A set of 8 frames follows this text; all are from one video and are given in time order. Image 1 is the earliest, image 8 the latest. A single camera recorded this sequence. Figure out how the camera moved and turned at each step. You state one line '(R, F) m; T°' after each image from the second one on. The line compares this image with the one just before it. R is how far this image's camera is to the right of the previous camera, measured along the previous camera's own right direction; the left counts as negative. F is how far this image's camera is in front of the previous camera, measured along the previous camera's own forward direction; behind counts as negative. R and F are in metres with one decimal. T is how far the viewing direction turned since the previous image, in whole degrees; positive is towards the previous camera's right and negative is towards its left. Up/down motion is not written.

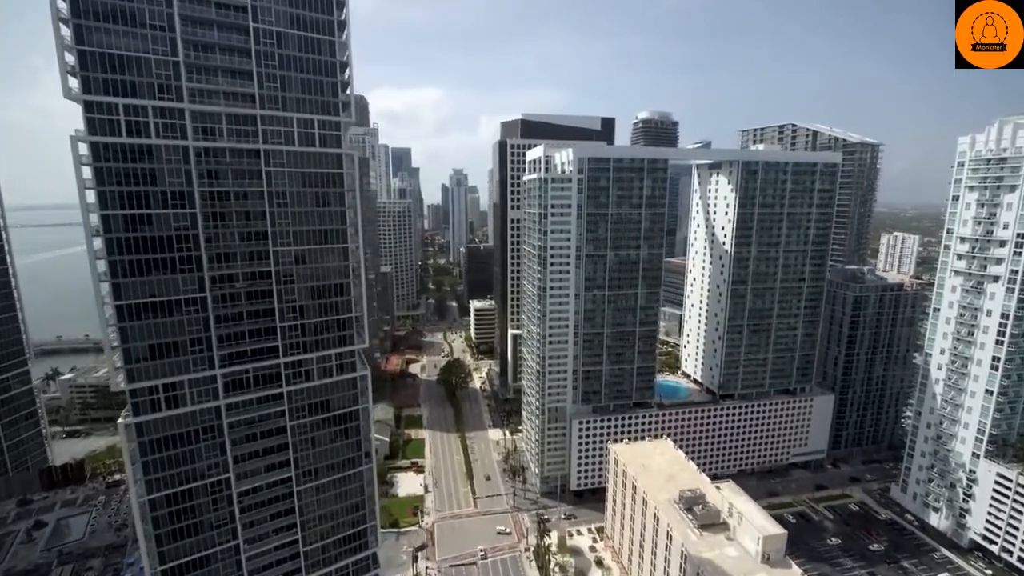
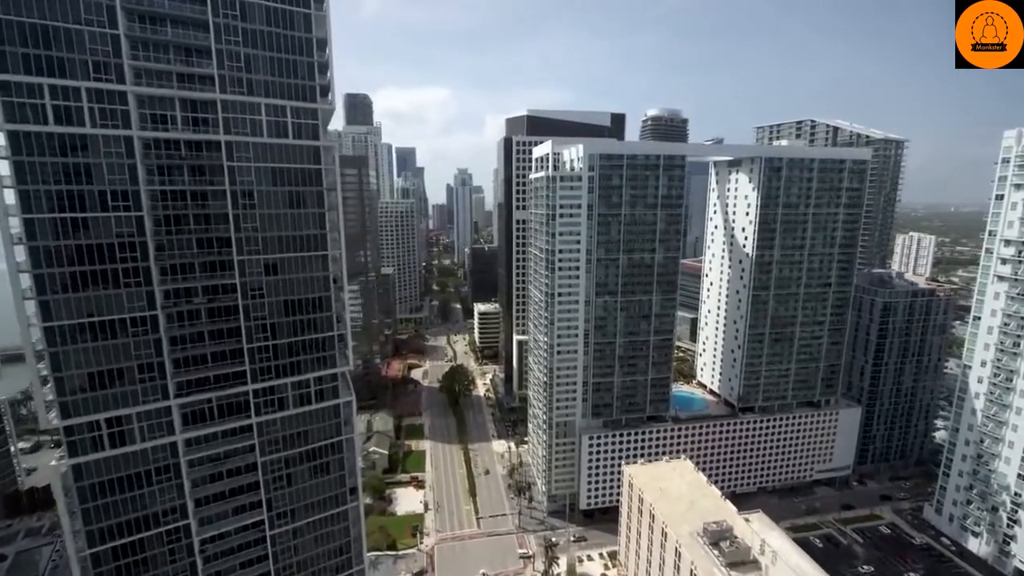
(-0.1, +4.9) m; -1°
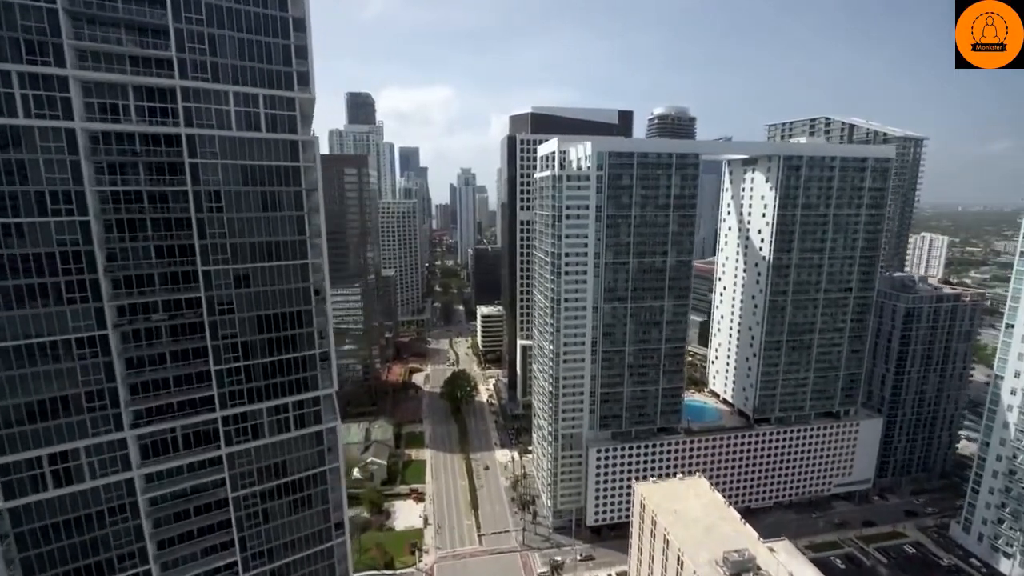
(0.0, +3.5) m; 0°
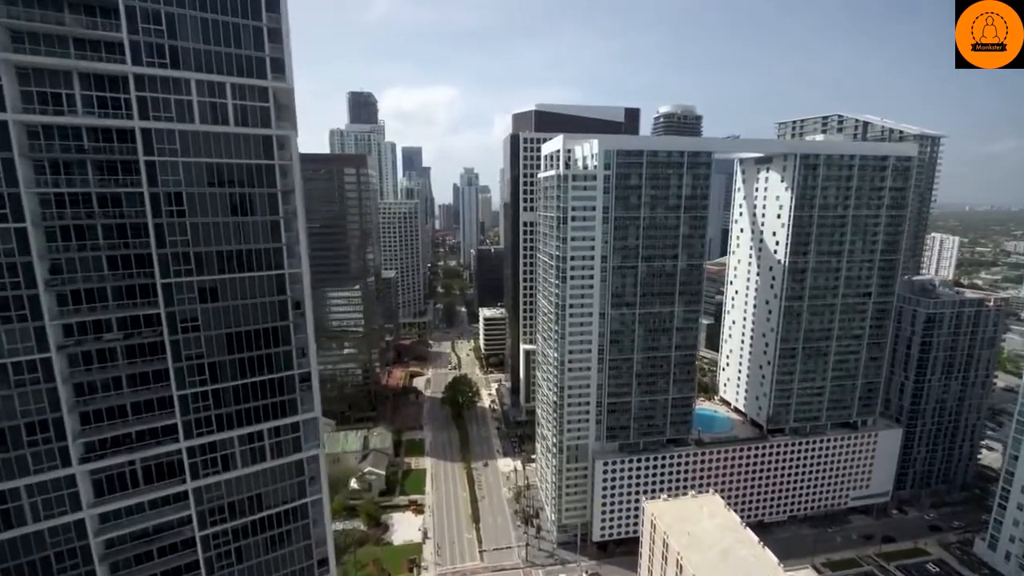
(+0.1, +3.0) m; 0°
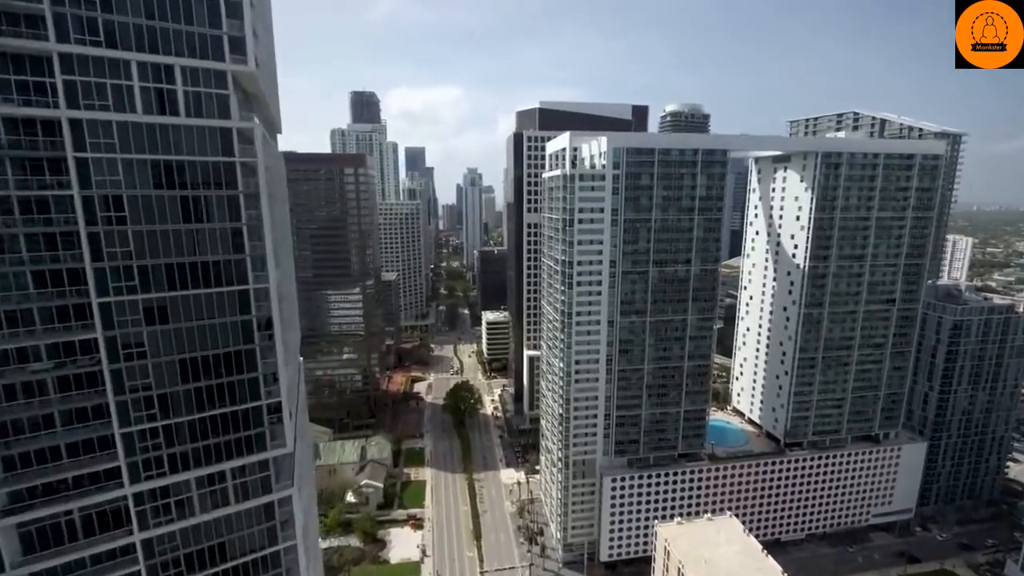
(+0.1, +3.4) m; 0°
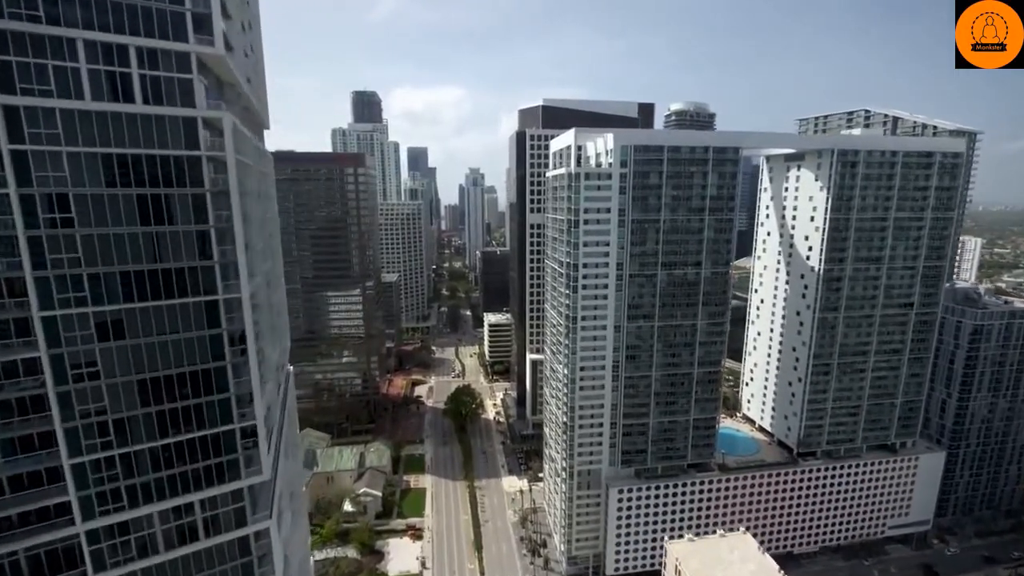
(0.0, +2.3) m; 0°
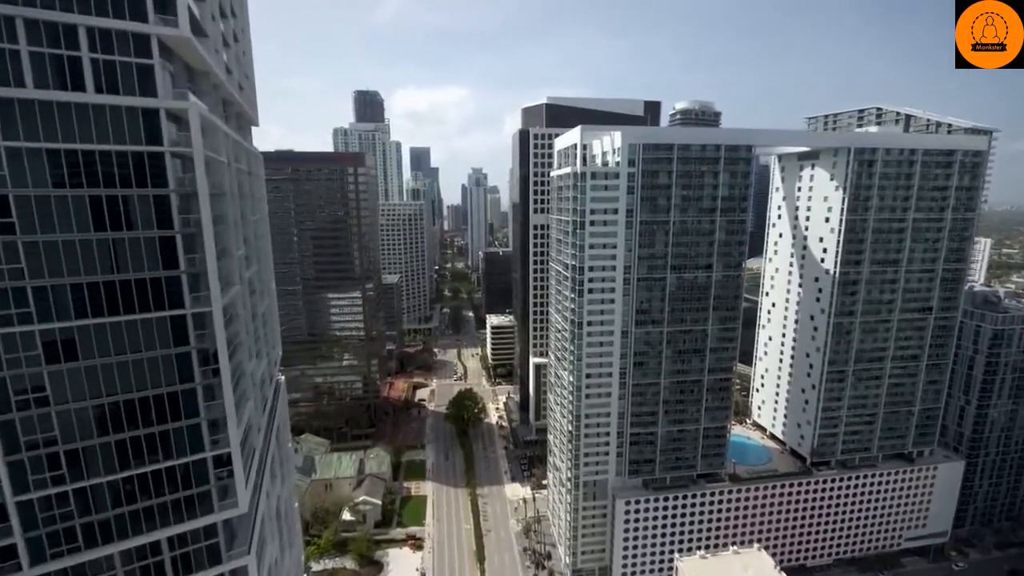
(-0.1, +2.1) m; 0°
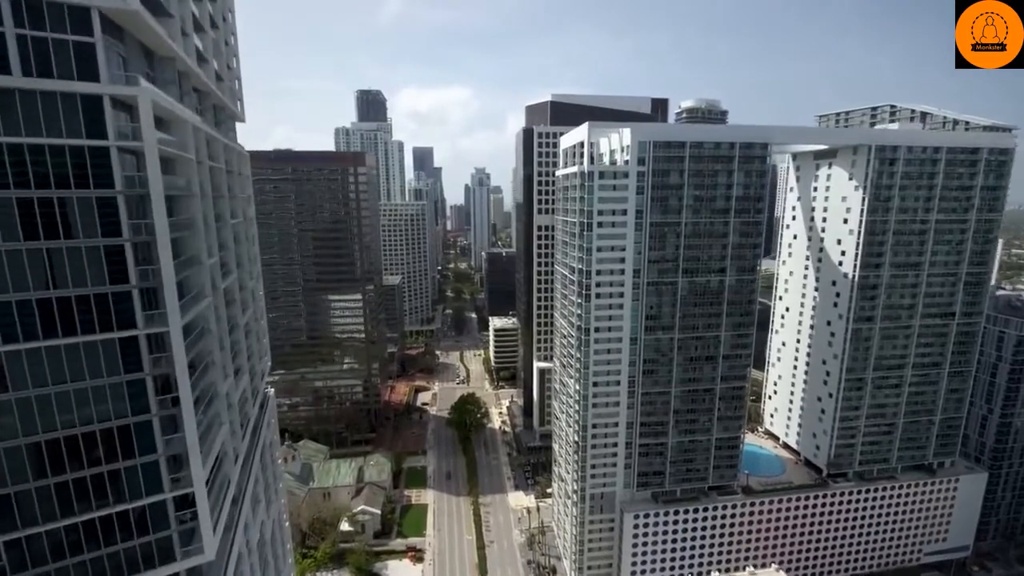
(-0.1, +2.3) m; 0°
